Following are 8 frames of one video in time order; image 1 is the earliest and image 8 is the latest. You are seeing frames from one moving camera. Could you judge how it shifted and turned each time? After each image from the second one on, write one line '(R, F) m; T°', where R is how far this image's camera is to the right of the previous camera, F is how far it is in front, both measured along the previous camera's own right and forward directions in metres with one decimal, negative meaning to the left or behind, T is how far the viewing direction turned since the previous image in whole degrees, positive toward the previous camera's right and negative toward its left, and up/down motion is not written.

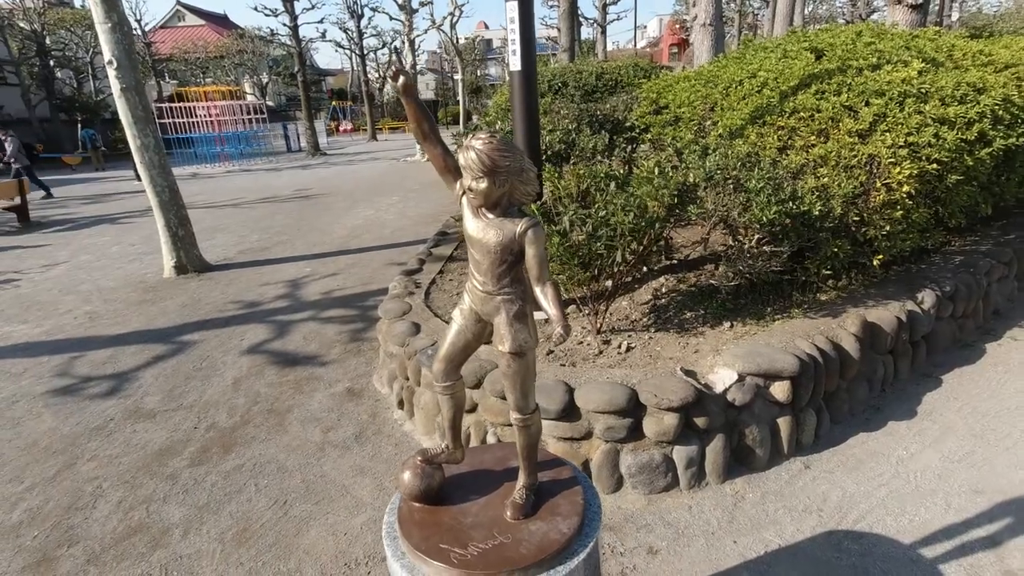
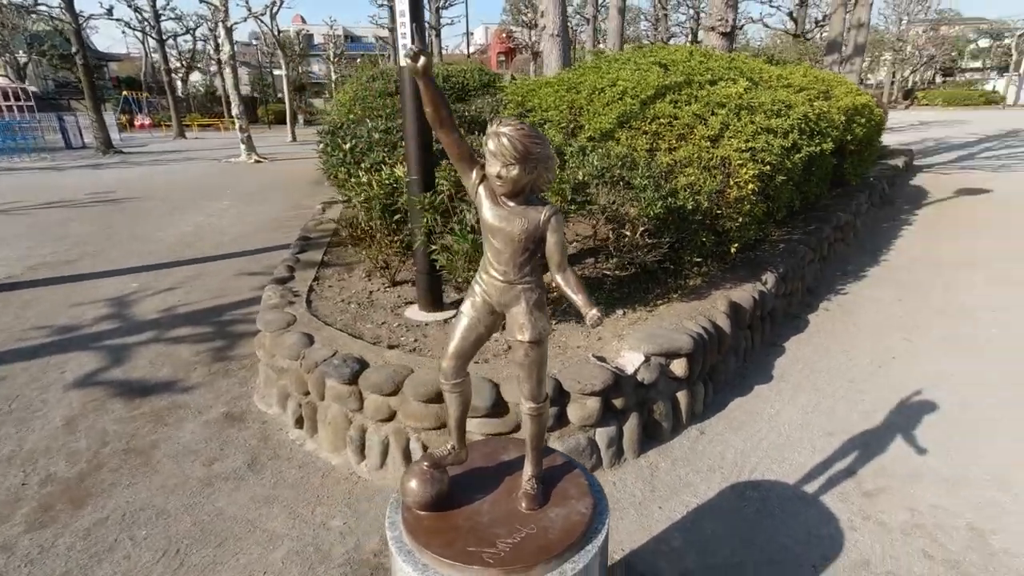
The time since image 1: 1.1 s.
(-0.4, +0.1) m; +16°
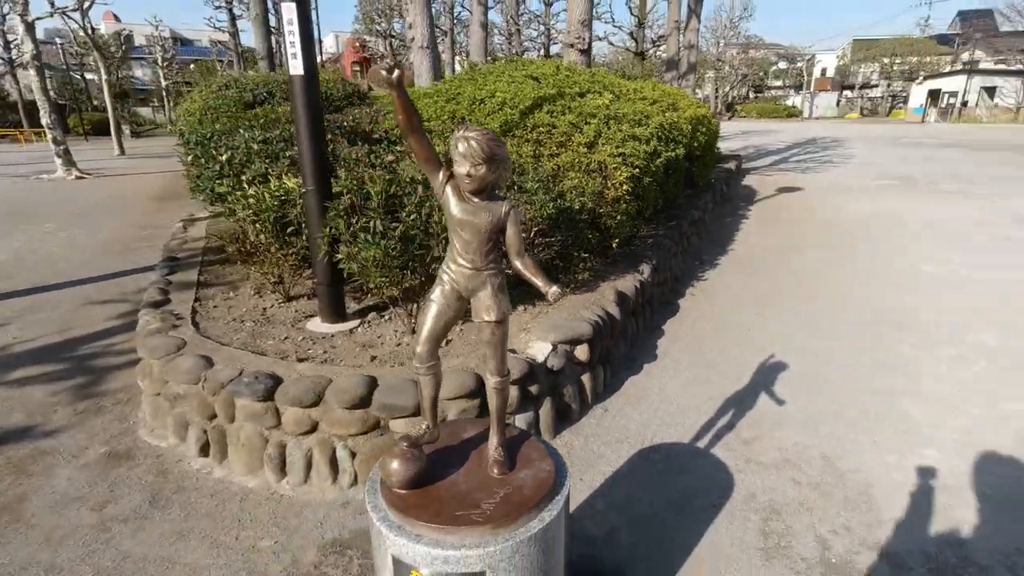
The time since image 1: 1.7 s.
(-0.2, -0.1) m; +13°
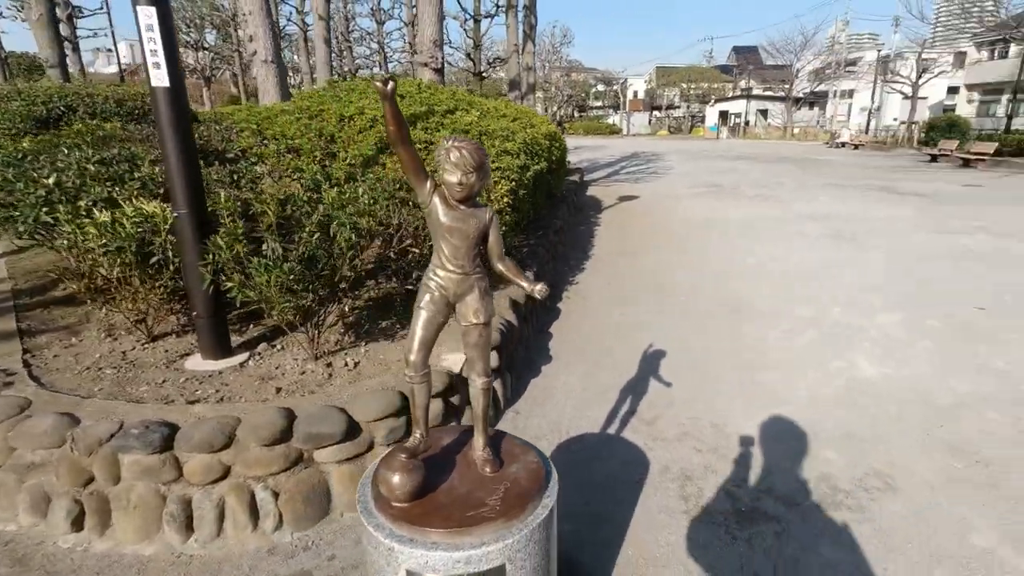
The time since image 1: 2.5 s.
(-0.3, 0.0) m; +15°
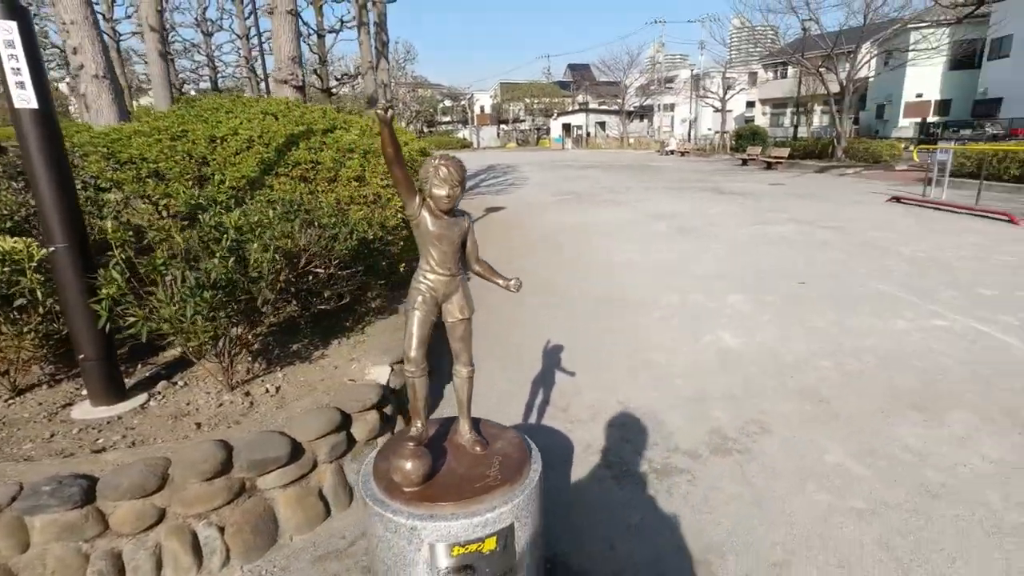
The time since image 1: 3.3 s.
(-0.3, -0.2) m; +14°
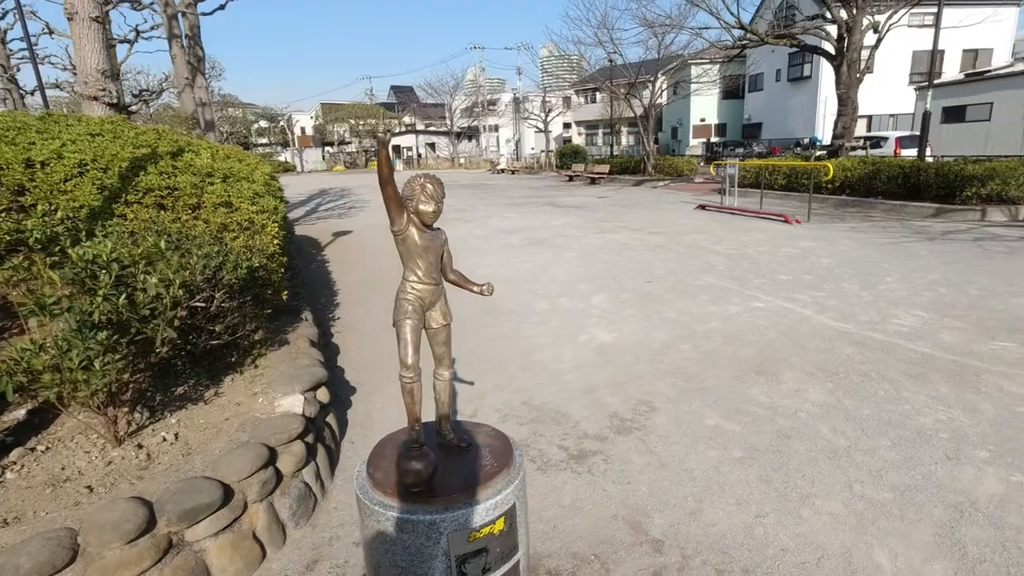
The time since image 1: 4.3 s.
(-0.4, -0.1) m; +16°
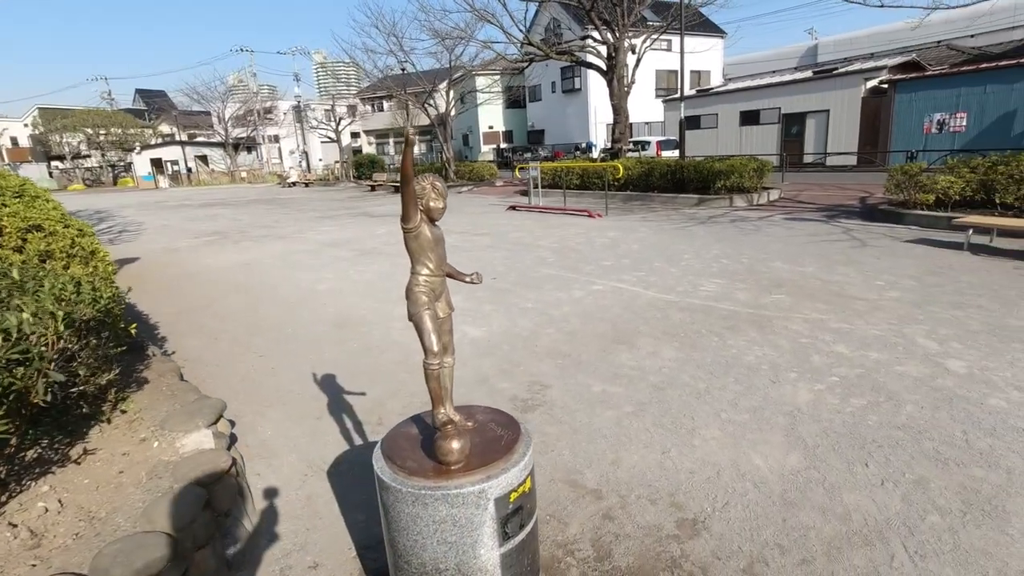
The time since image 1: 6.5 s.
(-0.6, -0.1) m; +20°
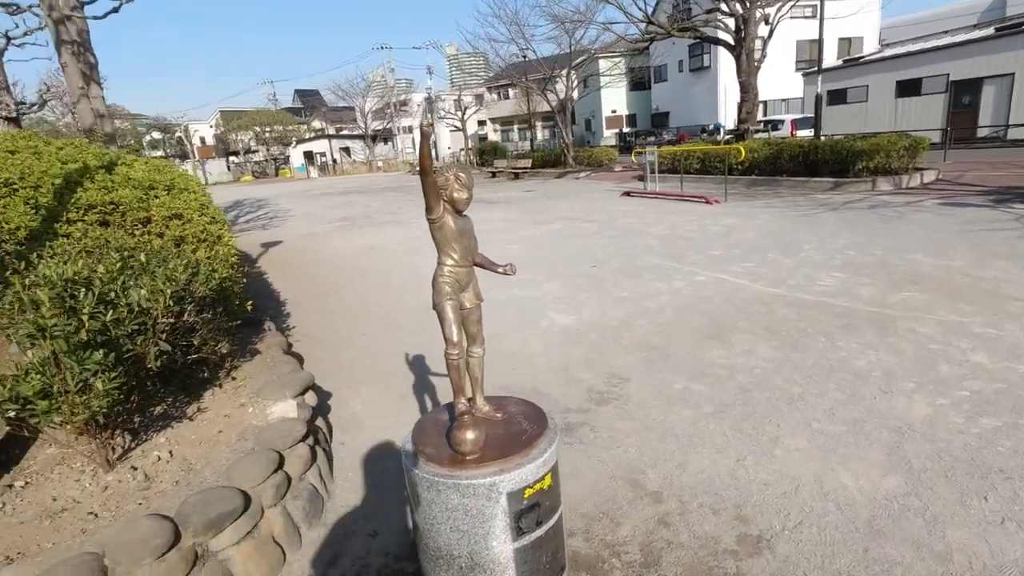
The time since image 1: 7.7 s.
(+0.3, +0.1) m; -12°
